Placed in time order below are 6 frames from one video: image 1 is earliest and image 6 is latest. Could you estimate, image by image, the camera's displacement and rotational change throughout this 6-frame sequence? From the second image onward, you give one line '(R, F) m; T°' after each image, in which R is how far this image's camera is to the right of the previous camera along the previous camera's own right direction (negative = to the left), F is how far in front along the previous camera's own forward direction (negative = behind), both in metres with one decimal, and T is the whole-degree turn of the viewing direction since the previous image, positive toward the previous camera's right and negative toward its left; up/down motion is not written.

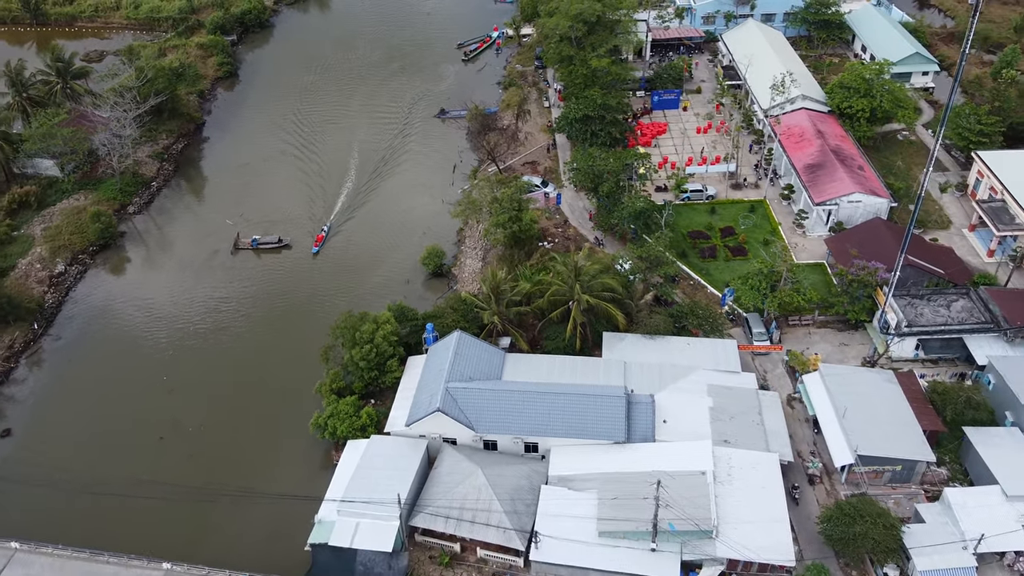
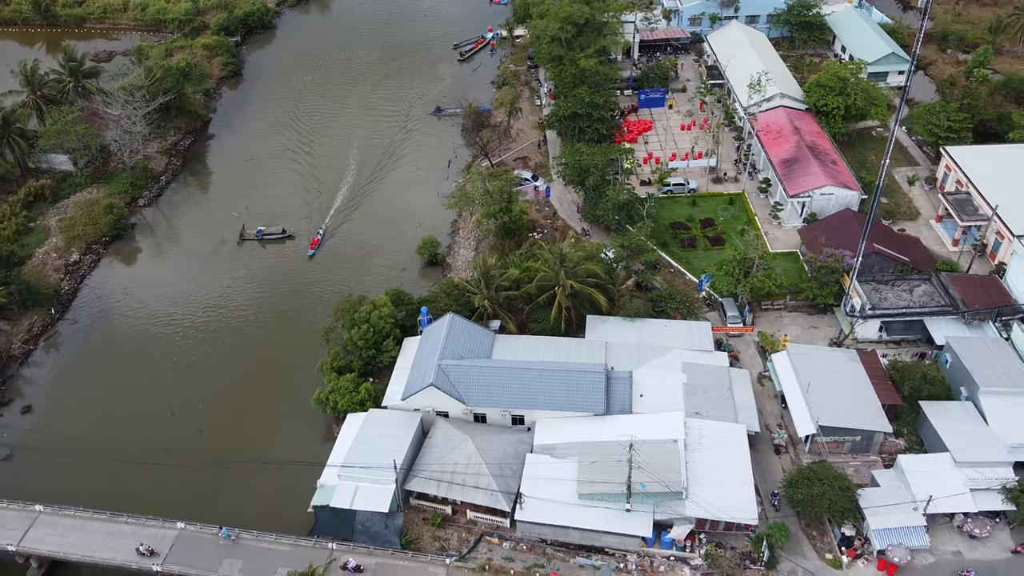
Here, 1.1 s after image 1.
(+0.5, -2.5) m; 0°
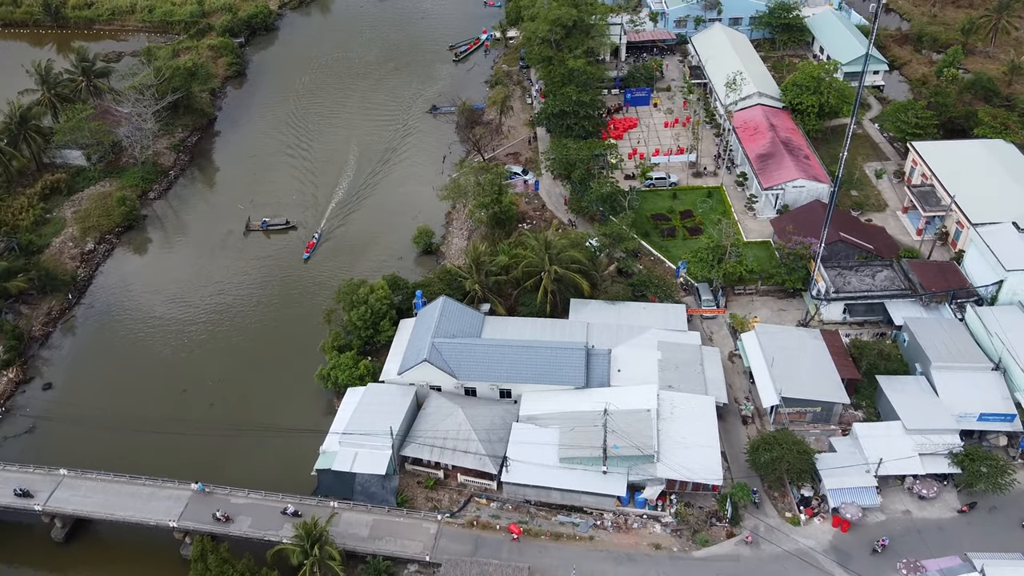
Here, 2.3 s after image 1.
(+0.5, -2.9) m; 0°
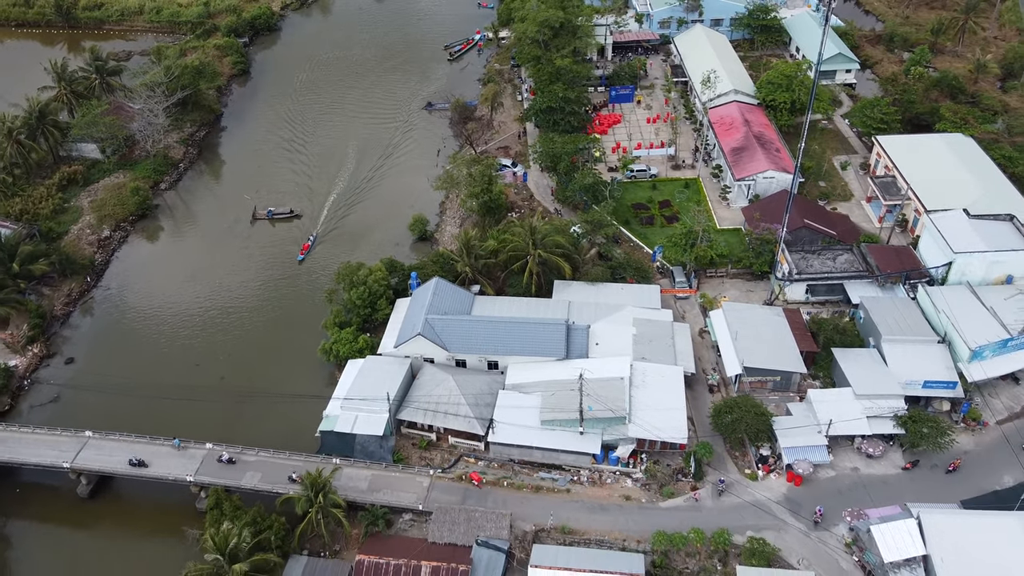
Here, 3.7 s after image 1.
(+0.5, -3.5) m; 0°
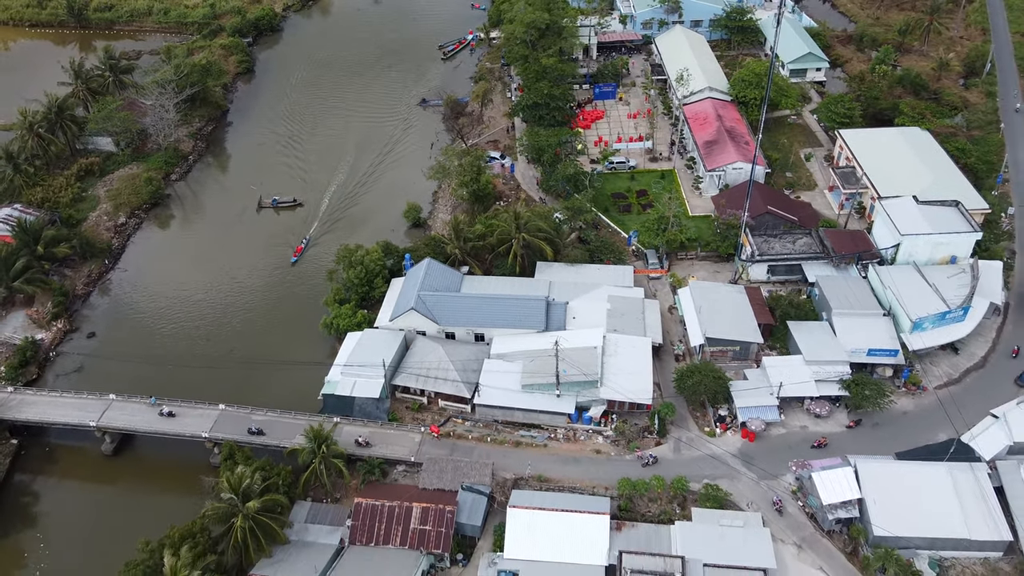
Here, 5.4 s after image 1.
(+0.7, -4.1) m; 0°
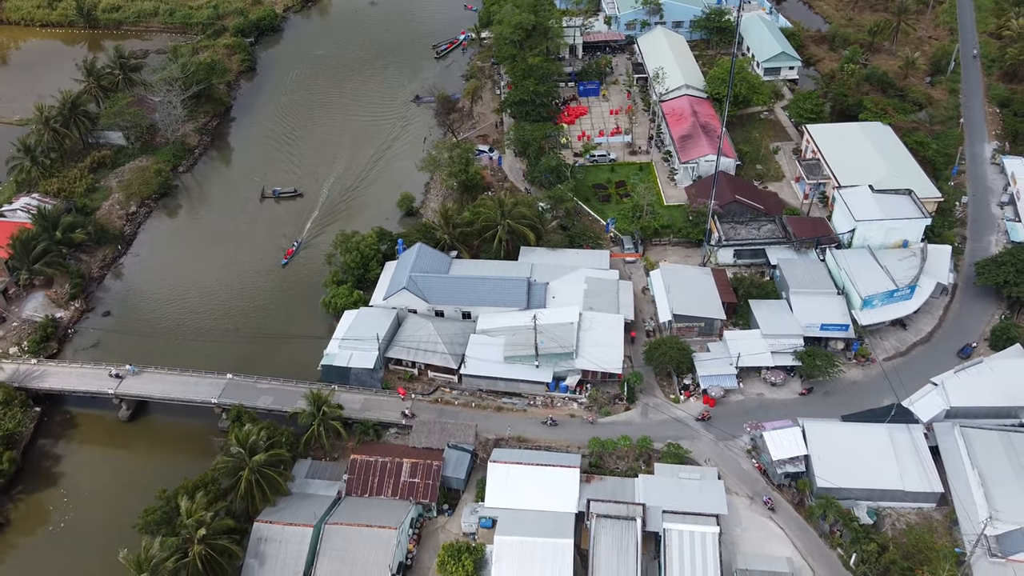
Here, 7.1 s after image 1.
(+0.8, -4.0) m; 0°
